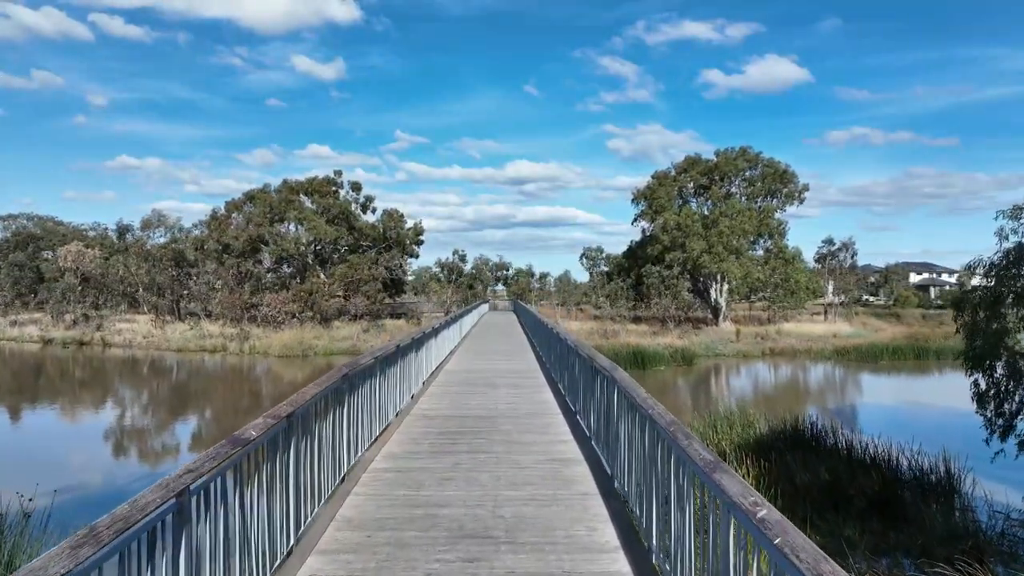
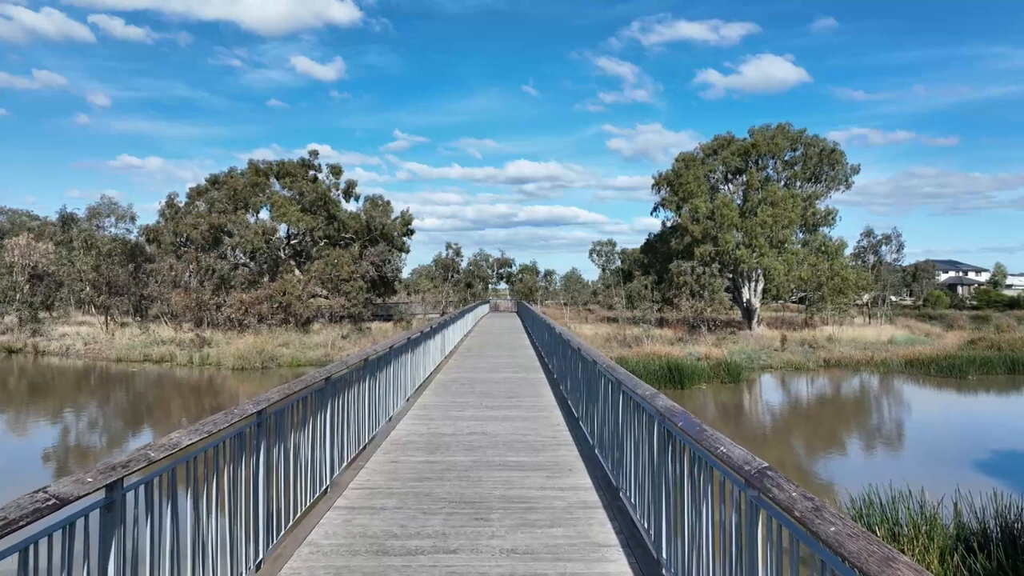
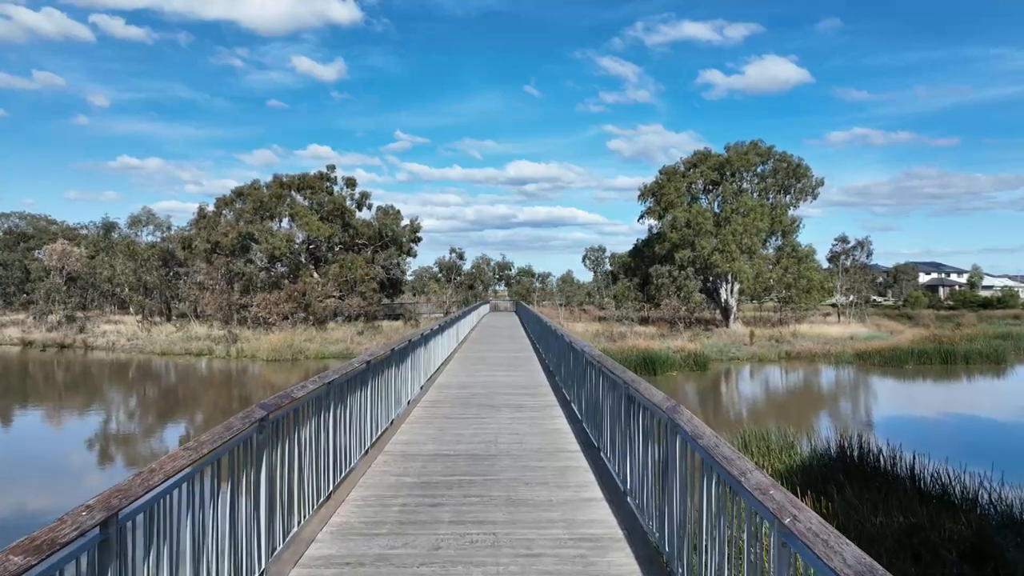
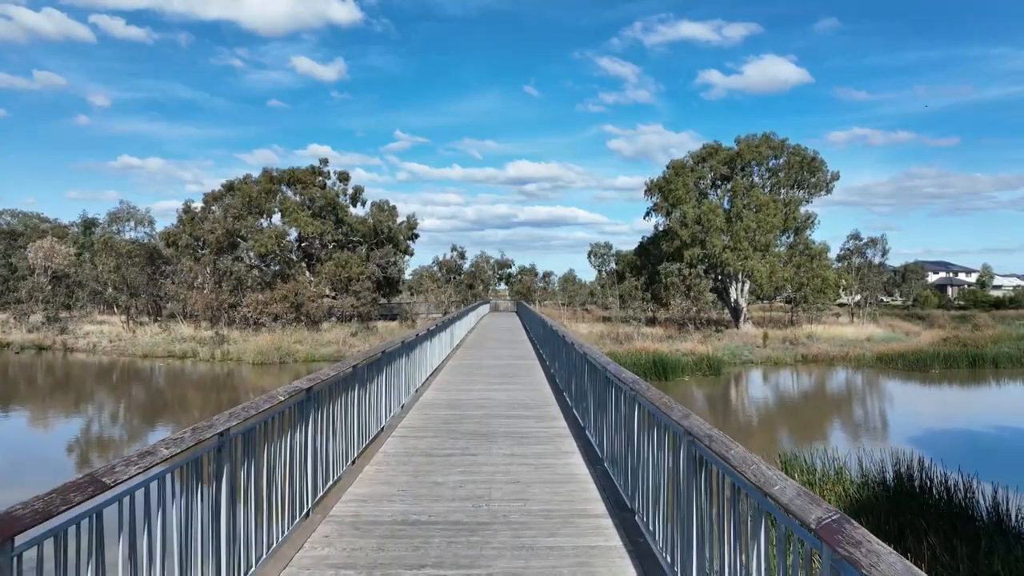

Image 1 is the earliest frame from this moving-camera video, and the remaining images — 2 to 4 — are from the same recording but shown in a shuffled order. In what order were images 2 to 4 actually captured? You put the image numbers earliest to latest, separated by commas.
3, 4, 2
